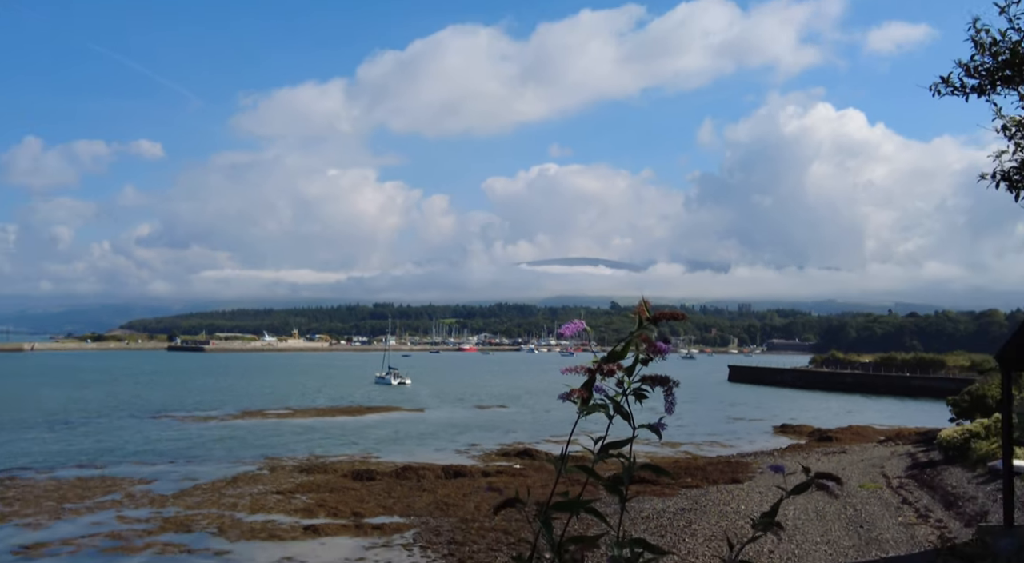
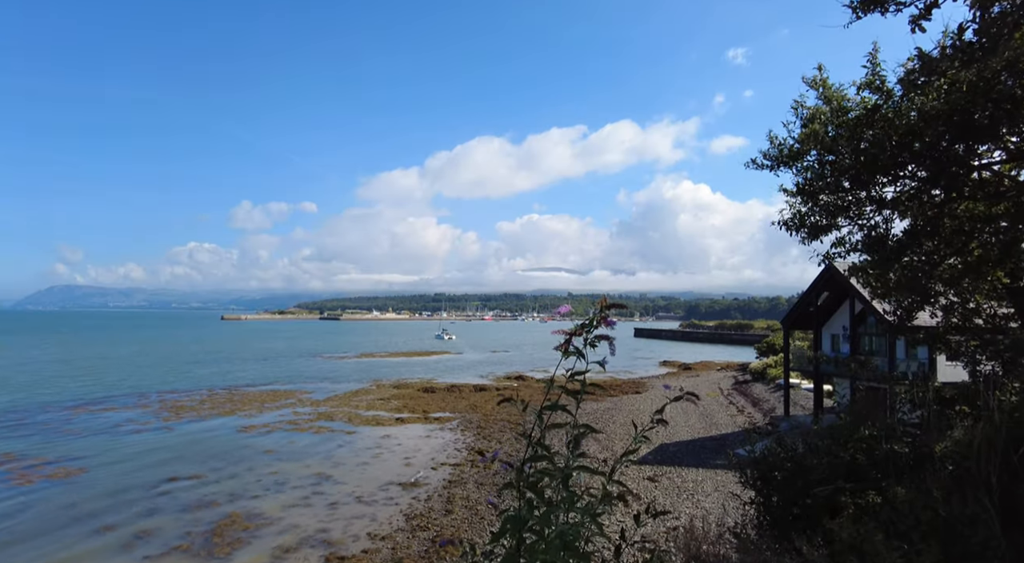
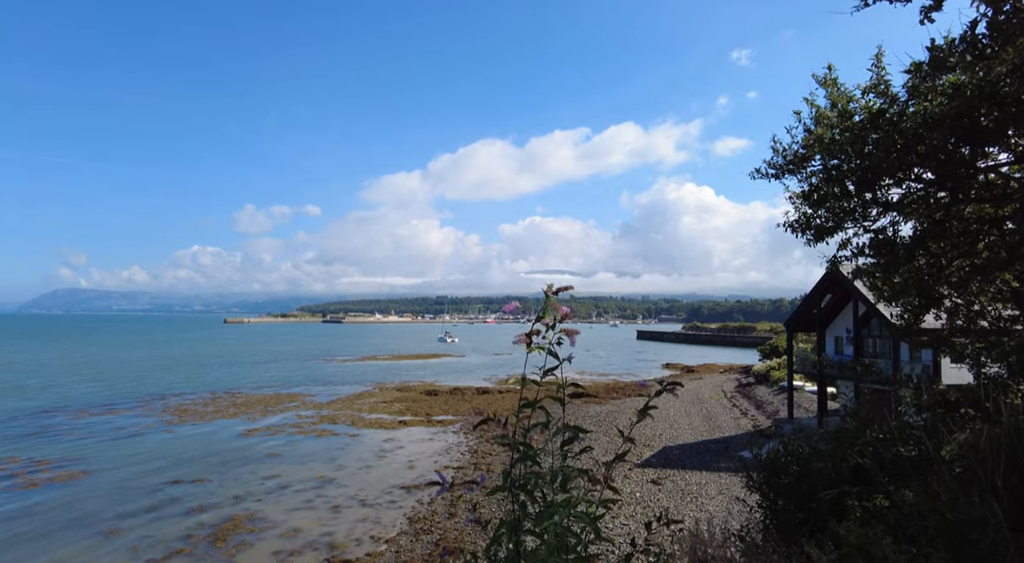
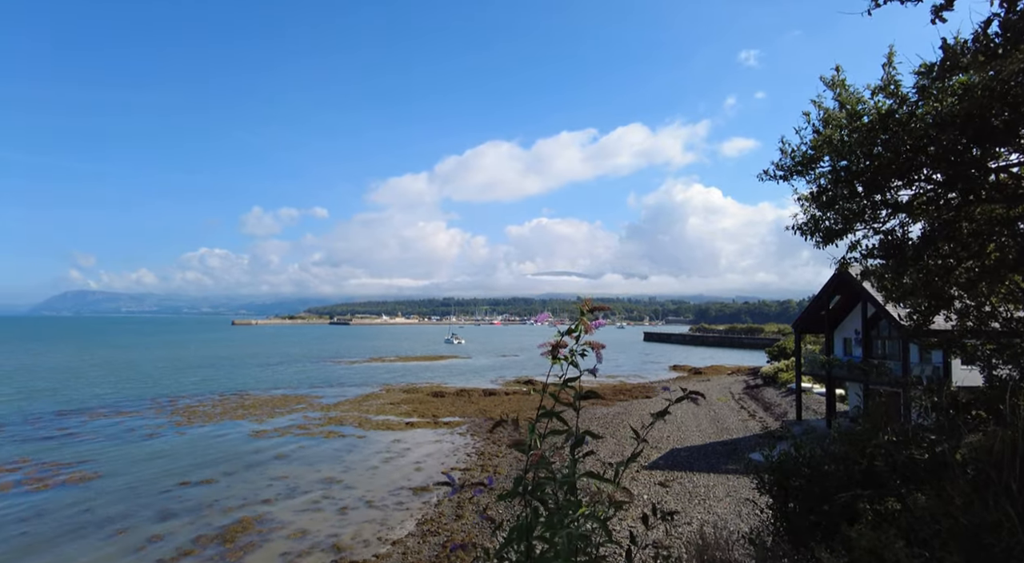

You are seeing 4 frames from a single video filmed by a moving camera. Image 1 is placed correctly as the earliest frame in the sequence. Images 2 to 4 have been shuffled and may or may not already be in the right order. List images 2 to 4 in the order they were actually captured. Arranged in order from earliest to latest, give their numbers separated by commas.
2, 3, 4
